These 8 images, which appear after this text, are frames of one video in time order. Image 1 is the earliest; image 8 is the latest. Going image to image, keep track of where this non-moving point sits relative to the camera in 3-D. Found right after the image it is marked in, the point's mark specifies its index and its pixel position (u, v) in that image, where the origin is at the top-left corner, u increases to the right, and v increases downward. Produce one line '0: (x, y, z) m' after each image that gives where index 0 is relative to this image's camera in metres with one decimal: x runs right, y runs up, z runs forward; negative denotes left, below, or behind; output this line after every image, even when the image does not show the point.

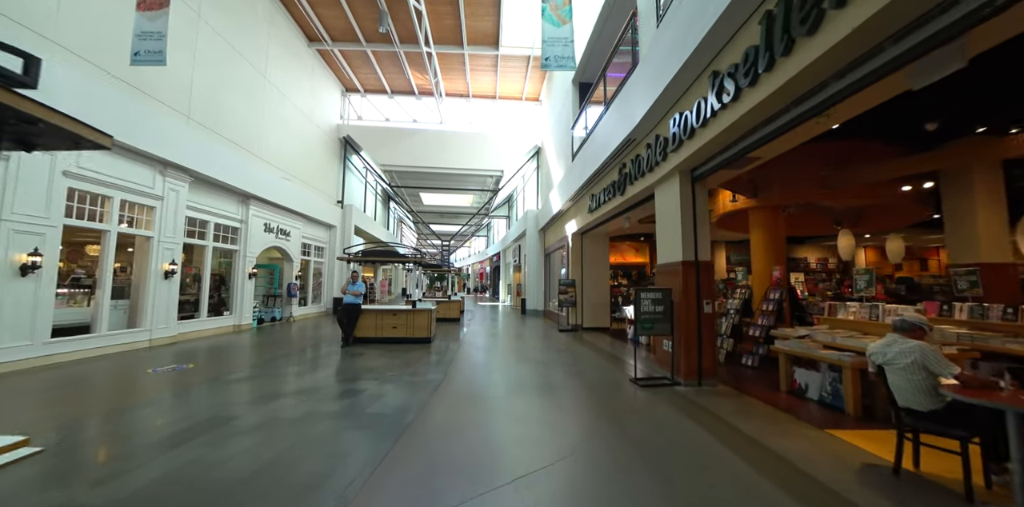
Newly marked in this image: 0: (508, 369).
0: (-0.1, -2.1, +6.1) m
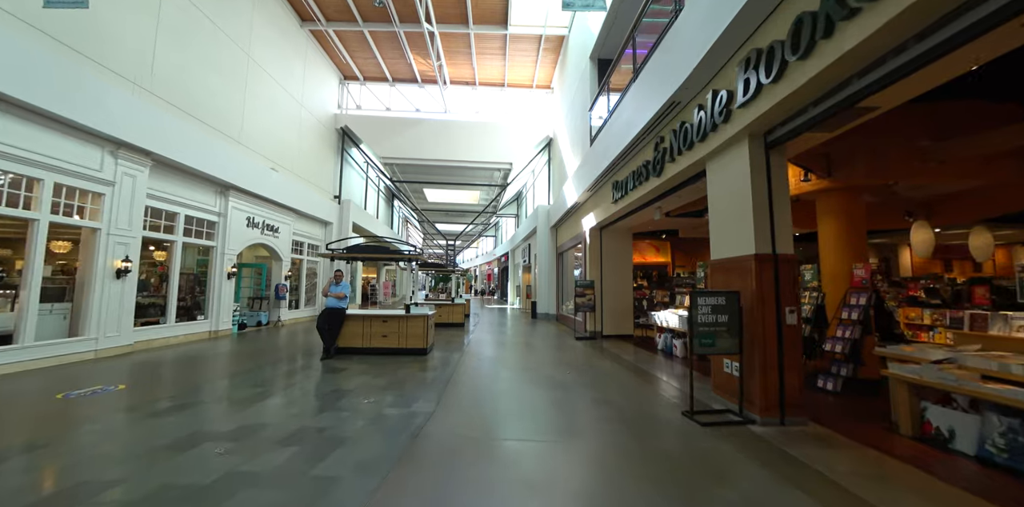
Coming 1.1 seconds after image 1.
0: (+0.1, -2.0, +4.9) m
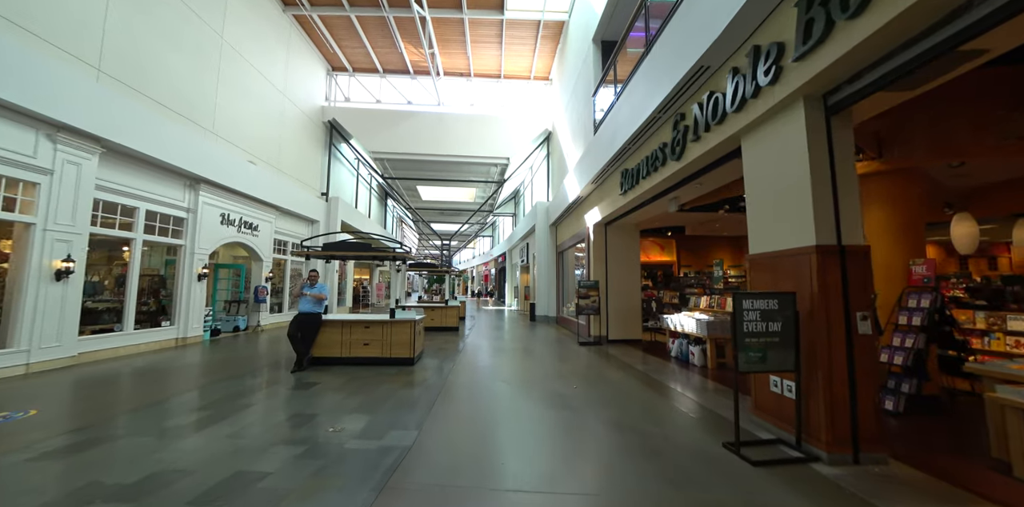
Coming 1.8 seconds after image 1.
0: (+0.1, -1.9, +4.2) m
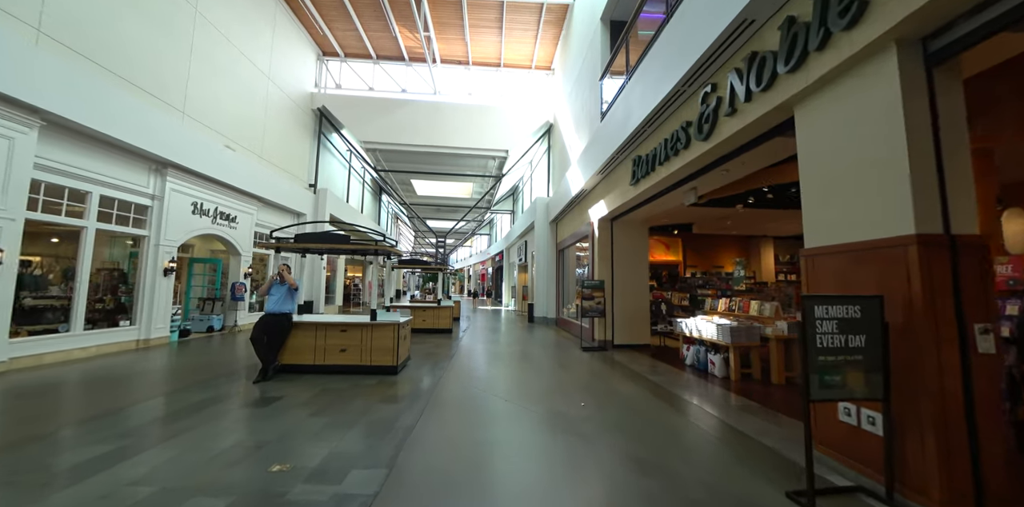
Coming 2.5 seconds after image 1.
0: (0.0, -1.8, +3.5) m
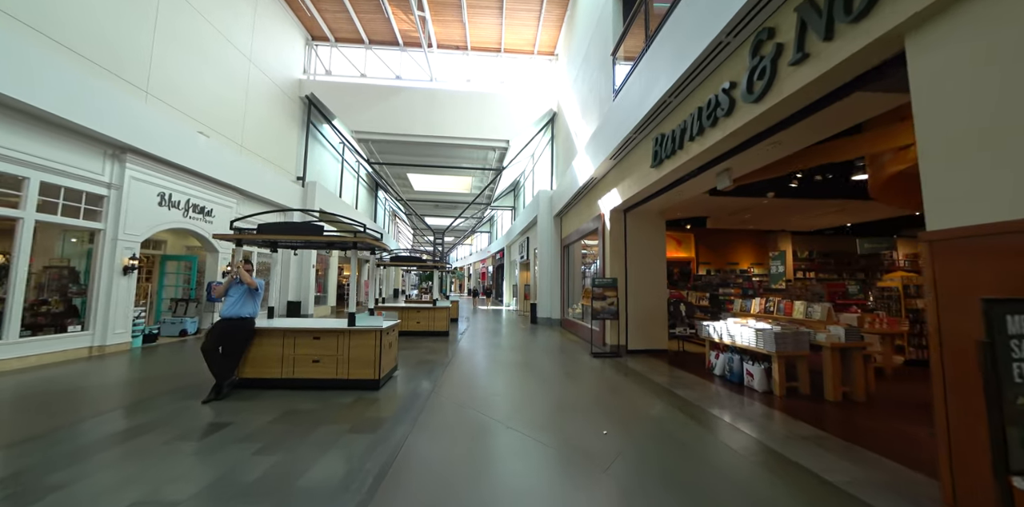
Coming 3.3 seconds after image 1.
0: (+0.1, -1.8, +2.8) m
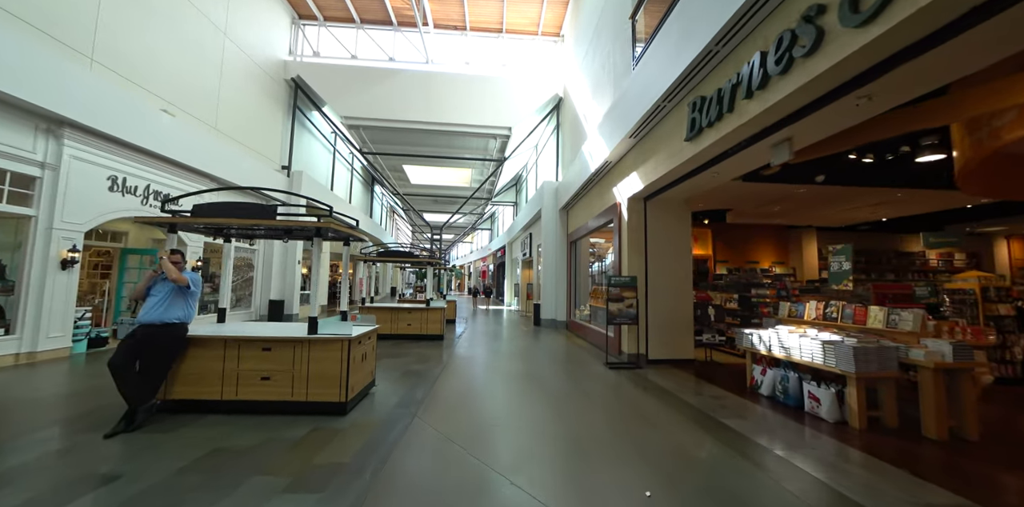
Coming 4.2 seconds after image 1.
0: (+0.1, -1.7, +1.8) m
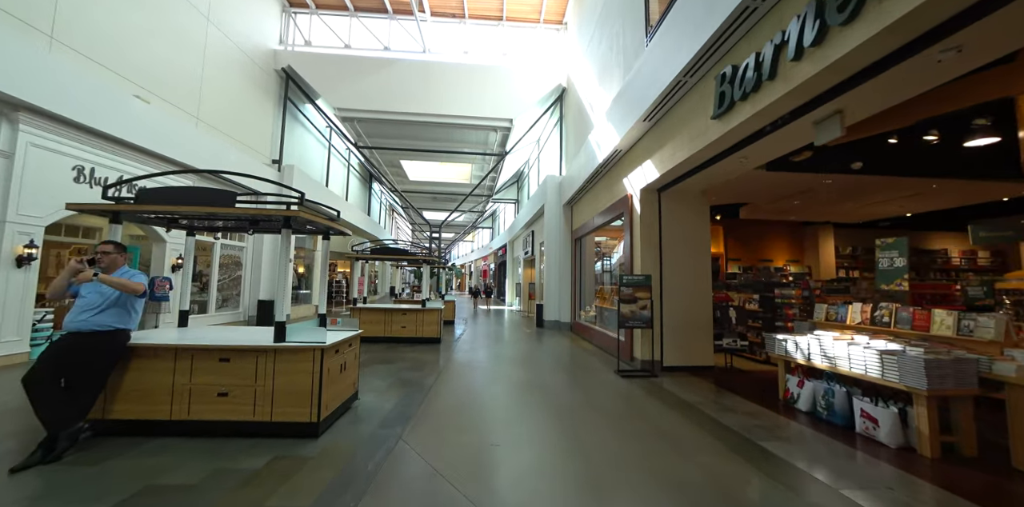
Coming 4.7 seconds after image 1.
0: (+0.1, -1.6, +1.3) m
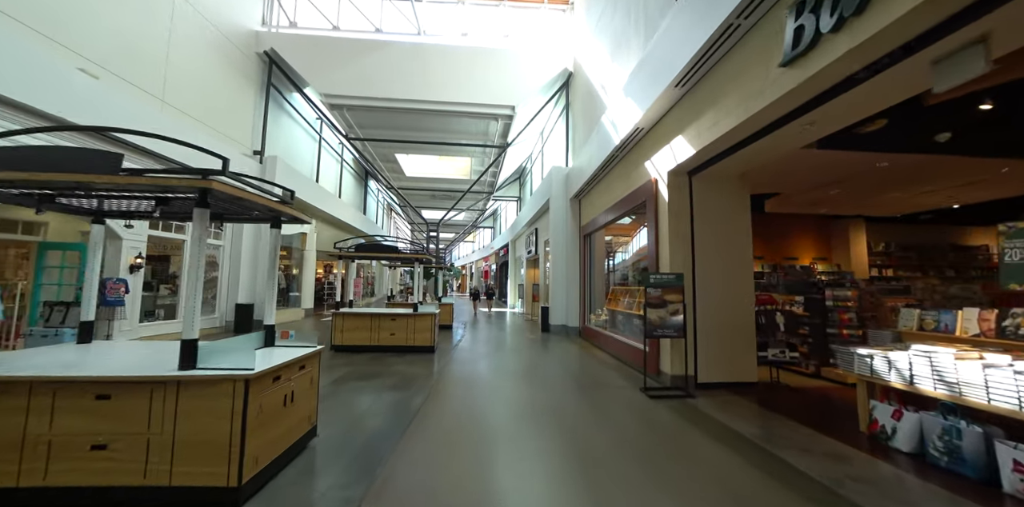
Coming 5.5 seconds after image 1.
0: (+0.1, -1.5, +0.4) m
